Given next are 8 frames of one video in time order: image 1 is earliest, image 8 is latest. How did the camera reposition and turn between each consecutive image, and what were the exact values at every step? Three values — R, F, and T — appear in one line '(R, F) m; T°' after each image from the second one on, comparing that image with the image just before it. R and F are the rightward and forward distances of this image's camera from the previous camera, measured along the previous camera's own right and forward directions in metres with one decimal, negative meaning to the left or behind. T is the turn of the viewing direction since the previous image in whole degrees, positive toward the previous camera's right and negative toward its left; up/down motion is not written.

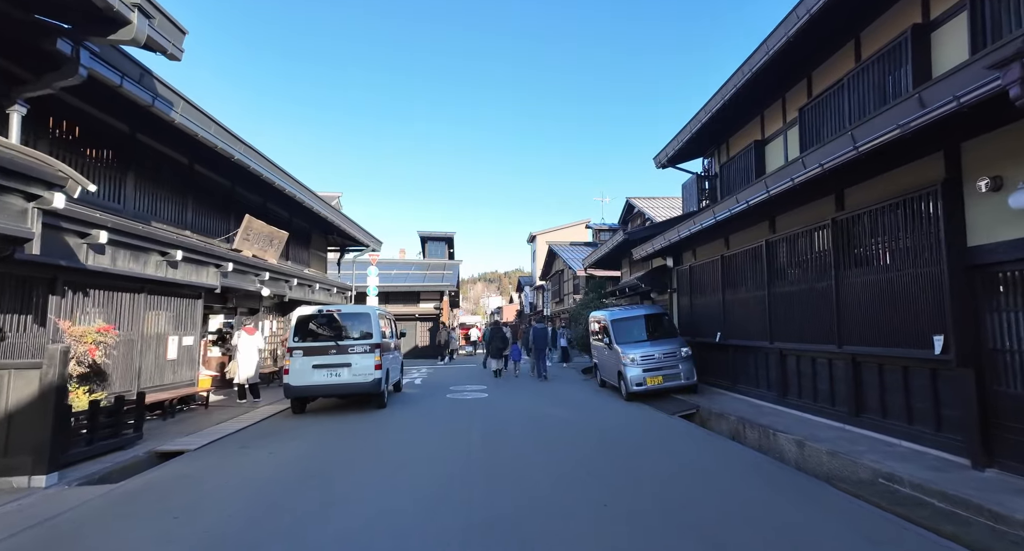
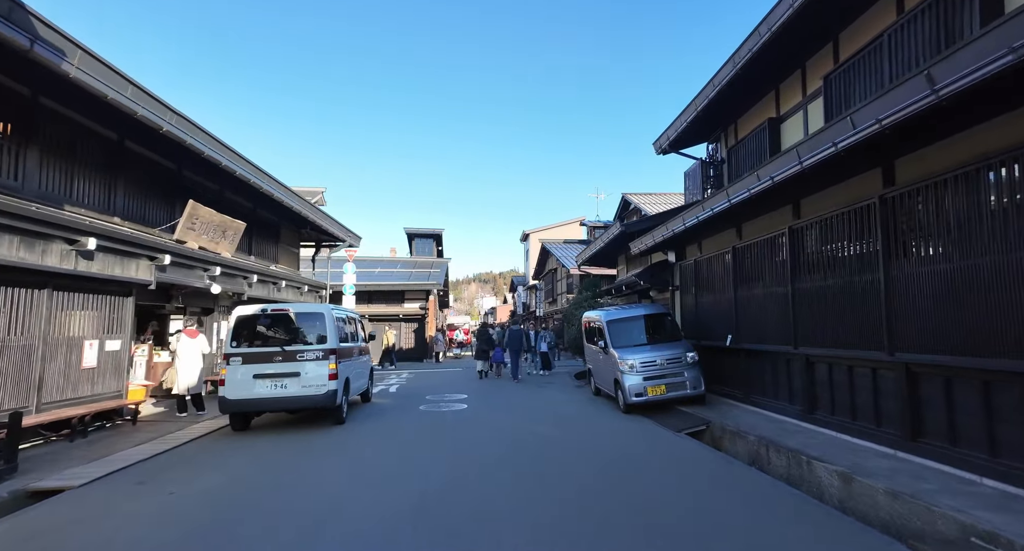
(+0.2, +1.4) m; +1°
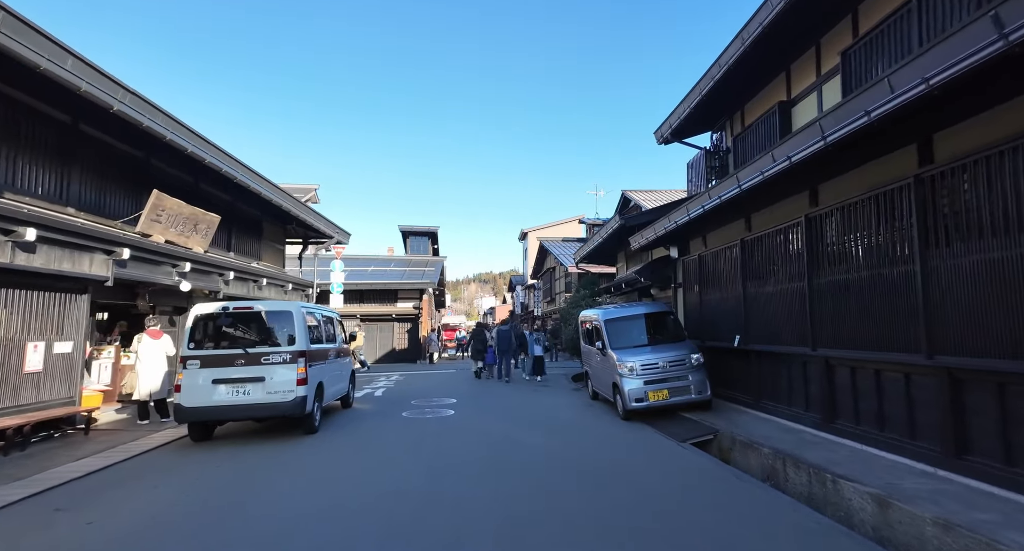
(+0.2, +0.8) m; 0°
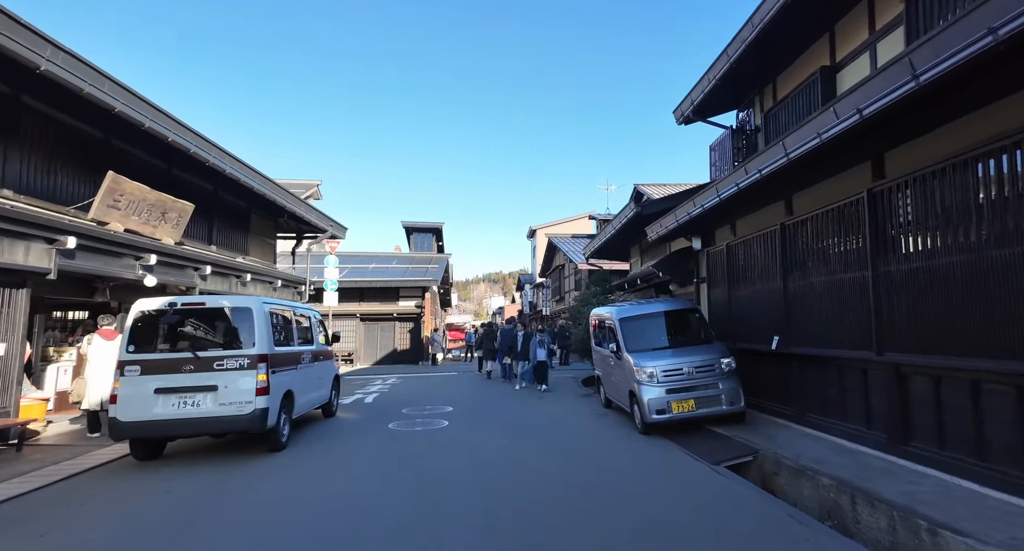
(+0.1, +1.2) m; -1°
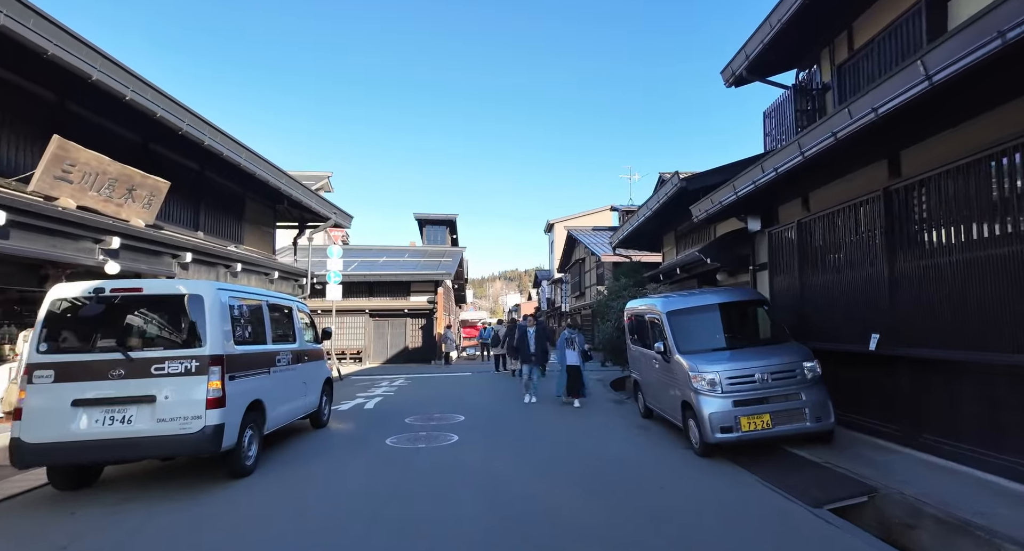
(-0.1, +1.5) m; -2°
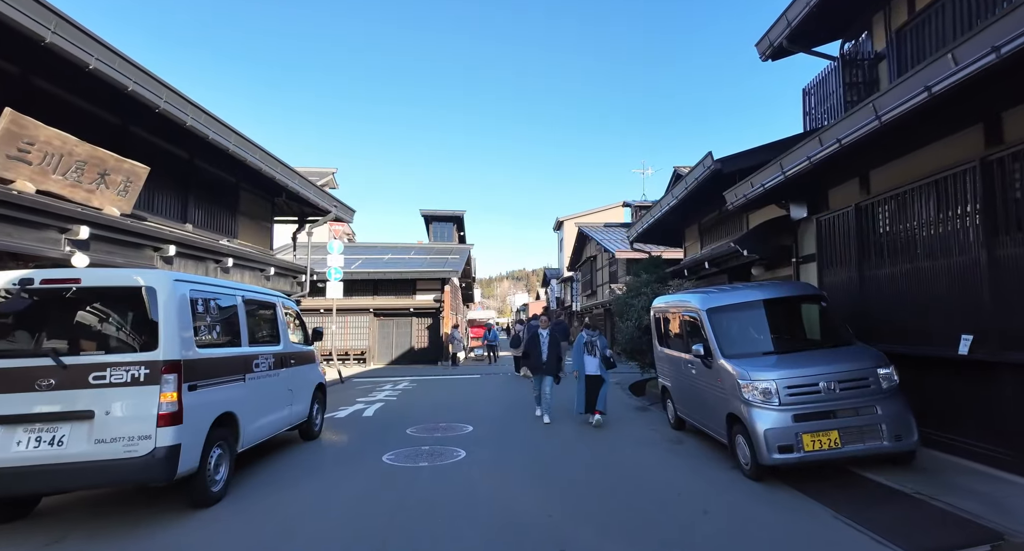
(-0.1, +0.9) m; -1°
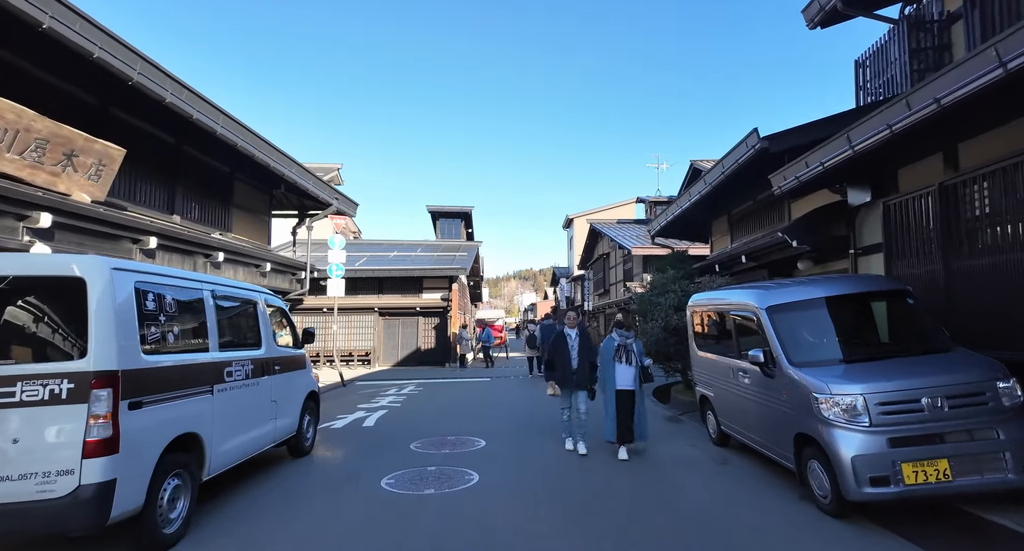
(-0.1, +0.9) m; -1°
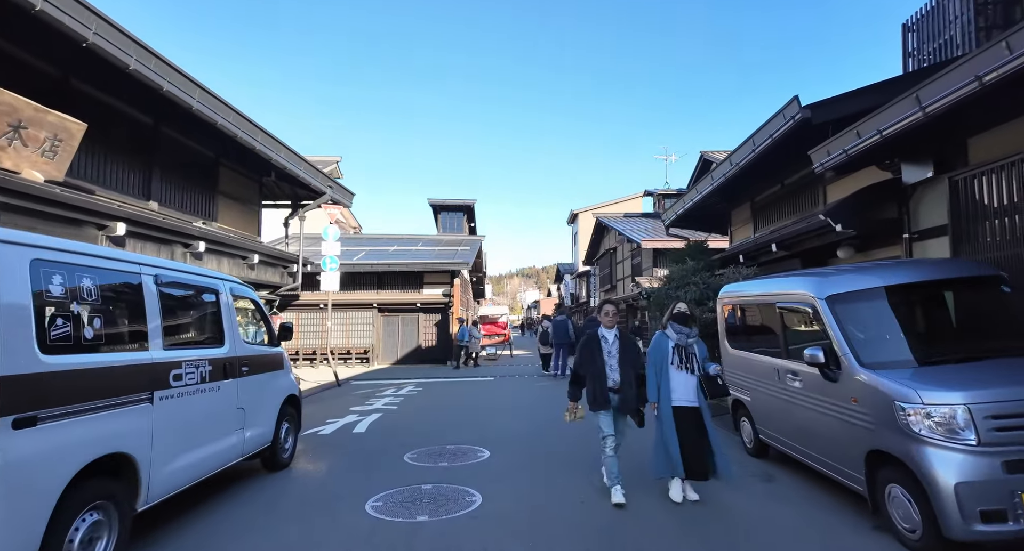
(-0.1, +0.8) m; 0°
